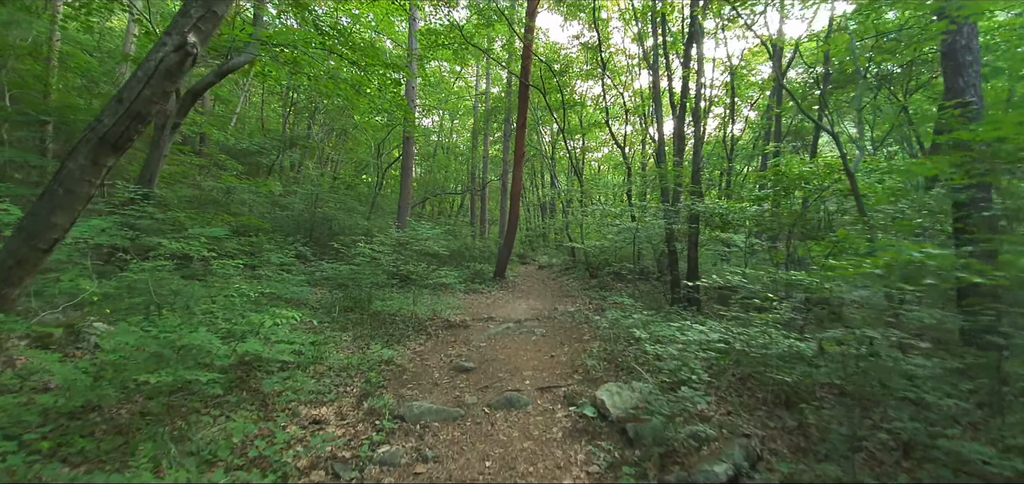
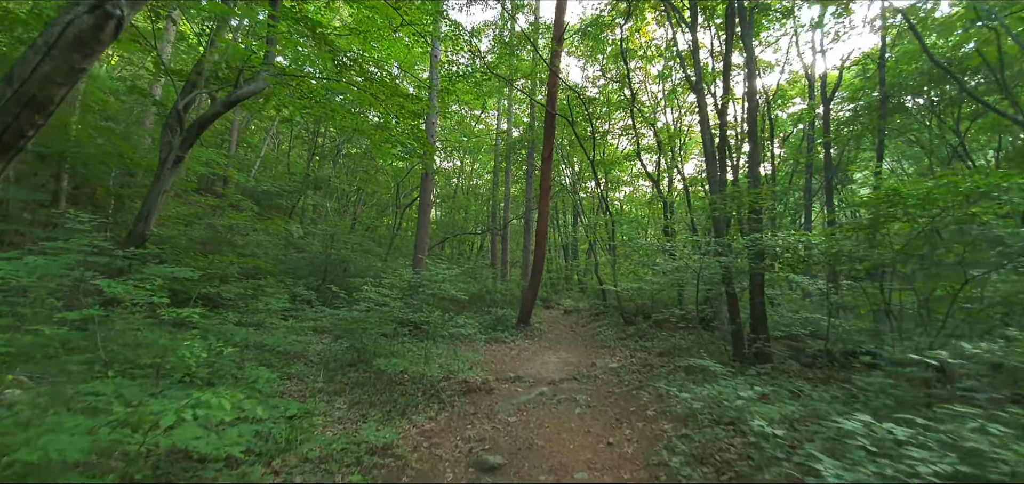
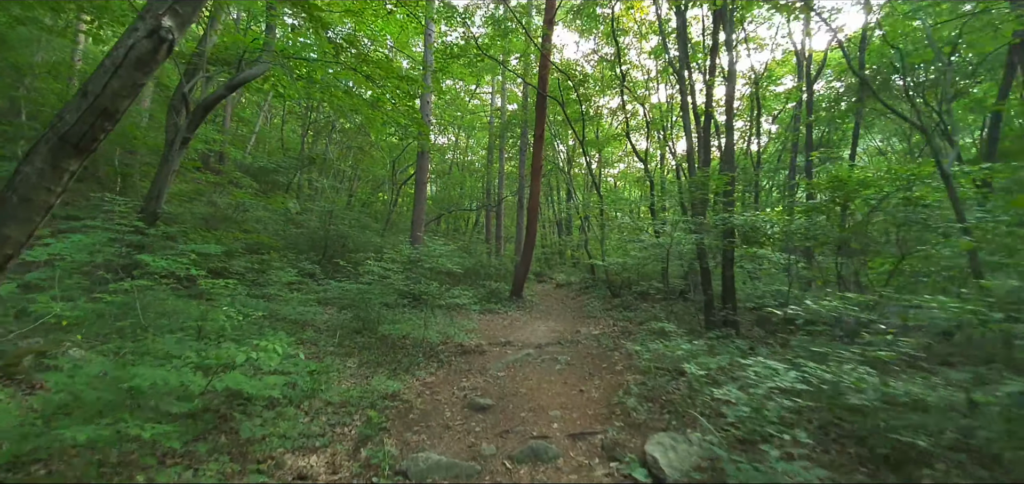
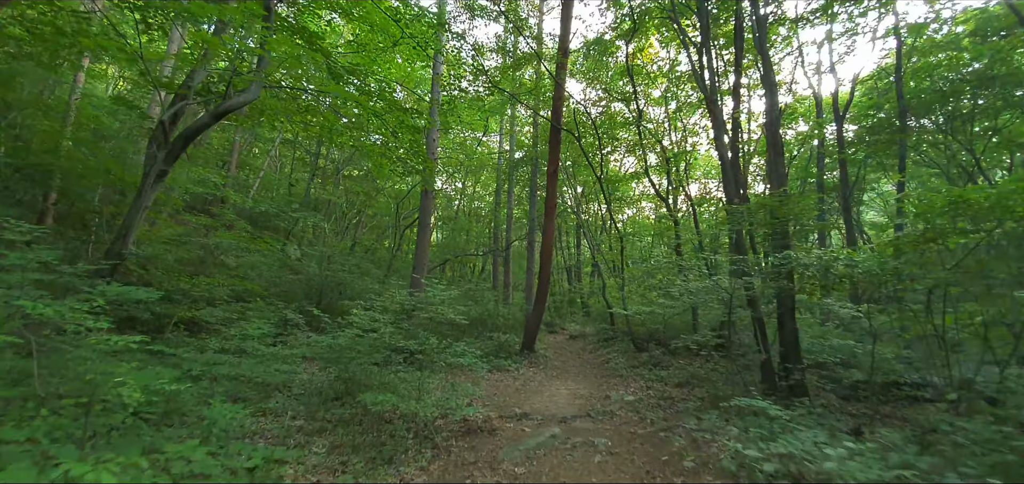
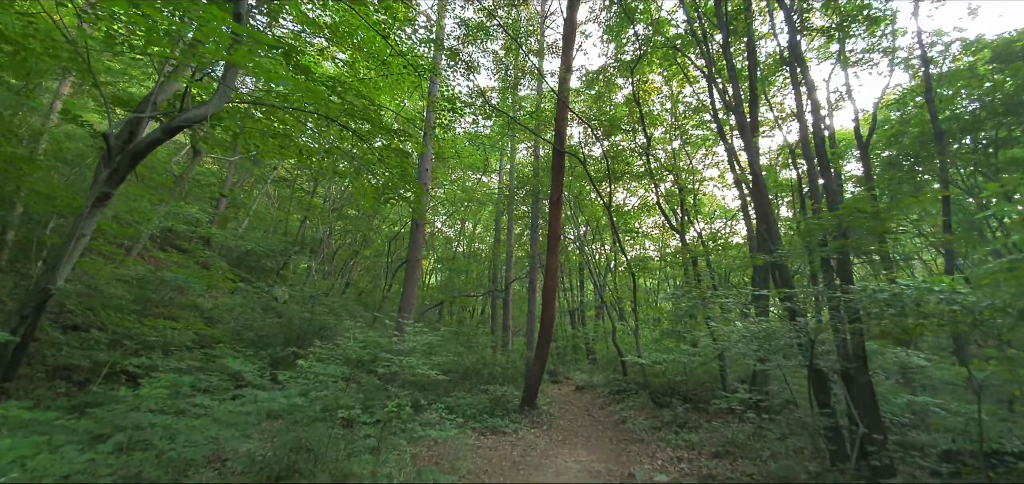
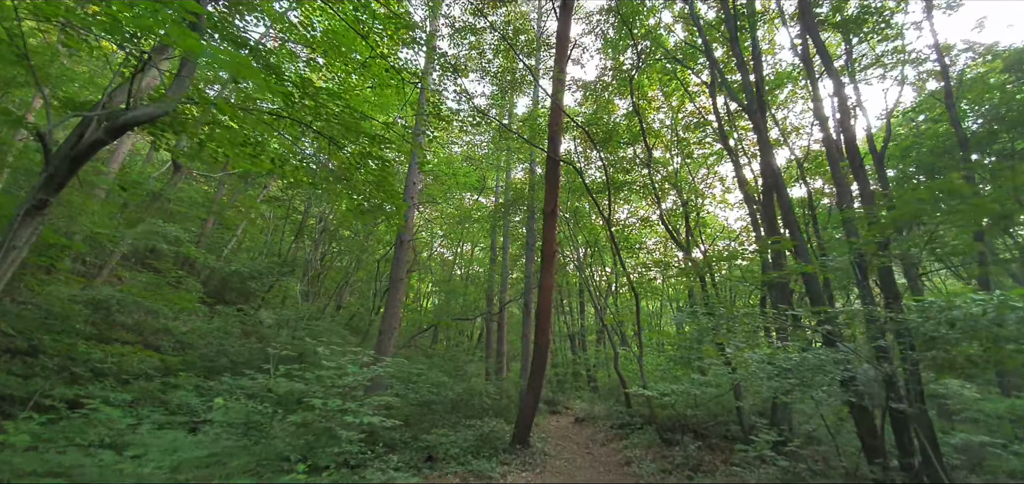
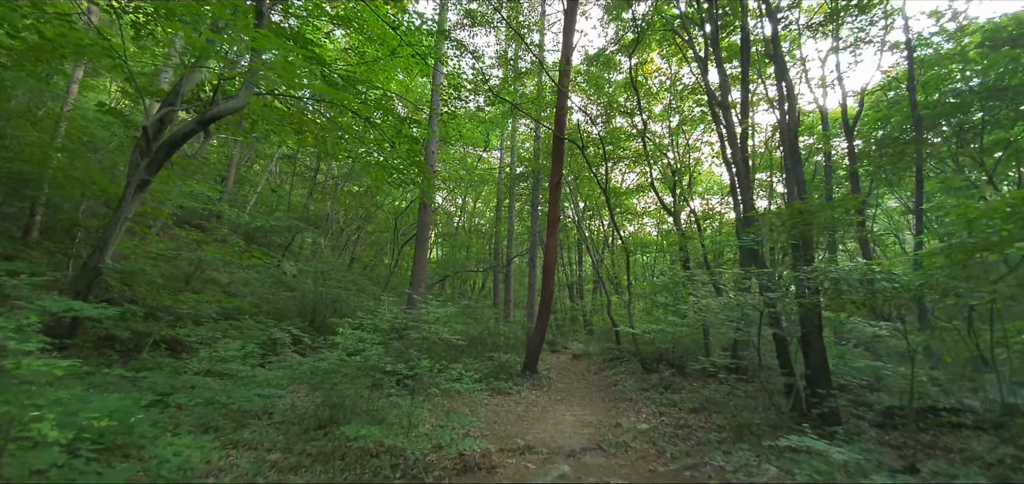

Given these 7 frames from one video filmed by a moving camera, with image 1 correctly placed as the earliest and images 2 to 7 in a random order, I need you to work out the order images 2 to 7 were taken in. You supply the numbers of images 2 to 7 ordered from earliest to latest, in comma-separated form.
3, 2, 4, 7, 5, 6
